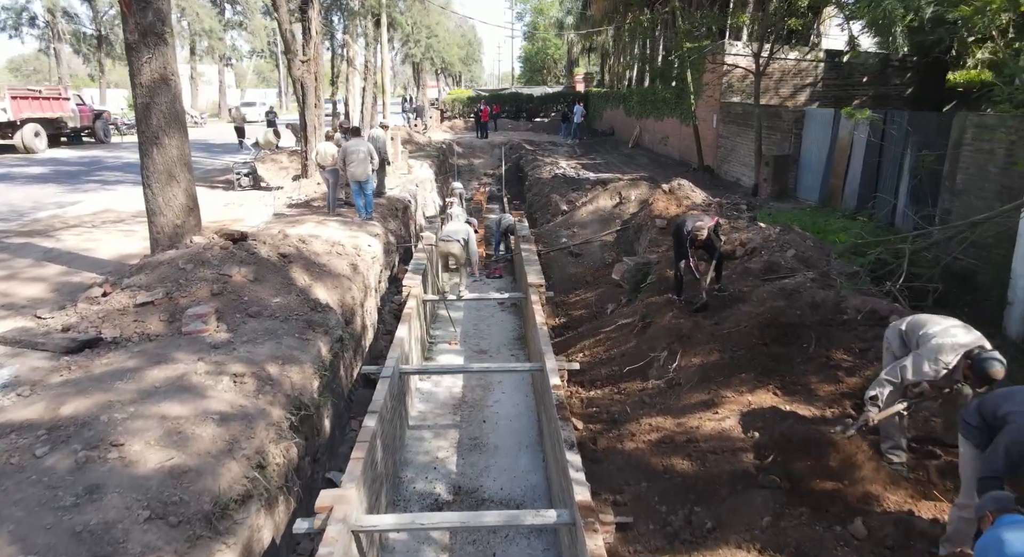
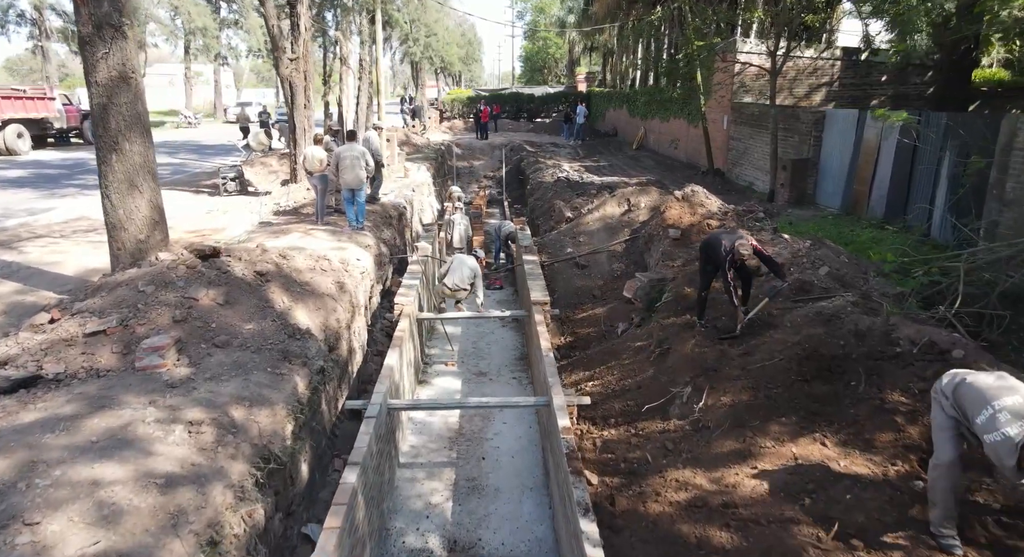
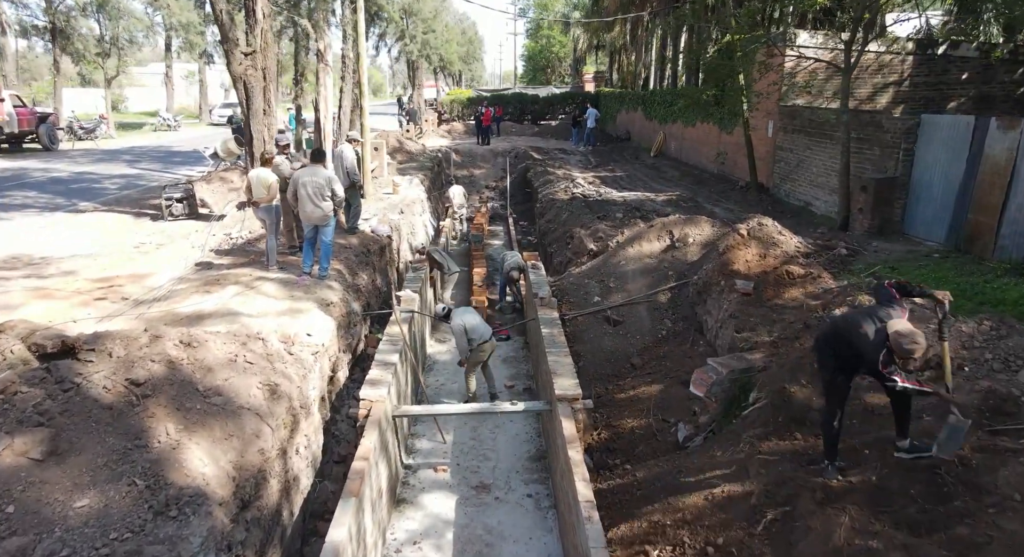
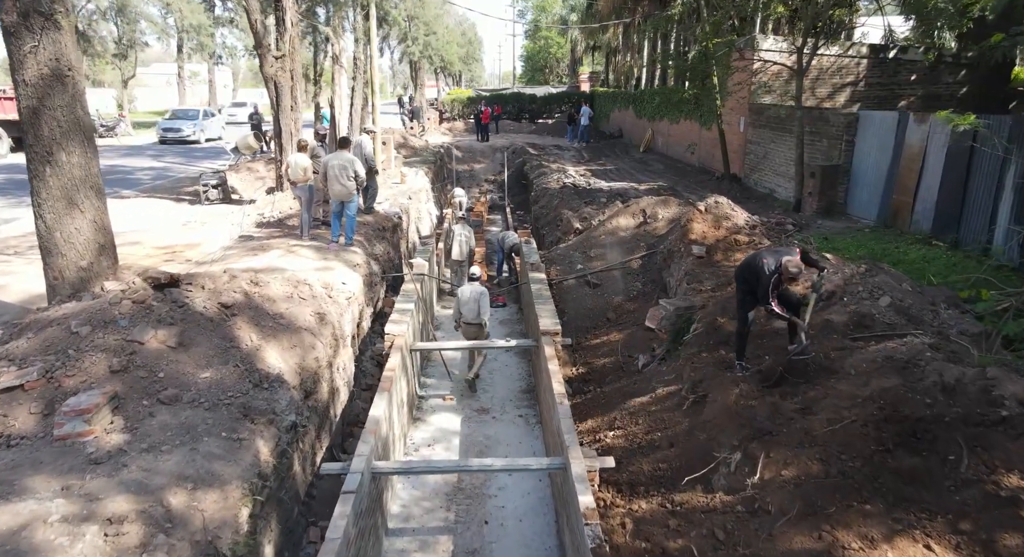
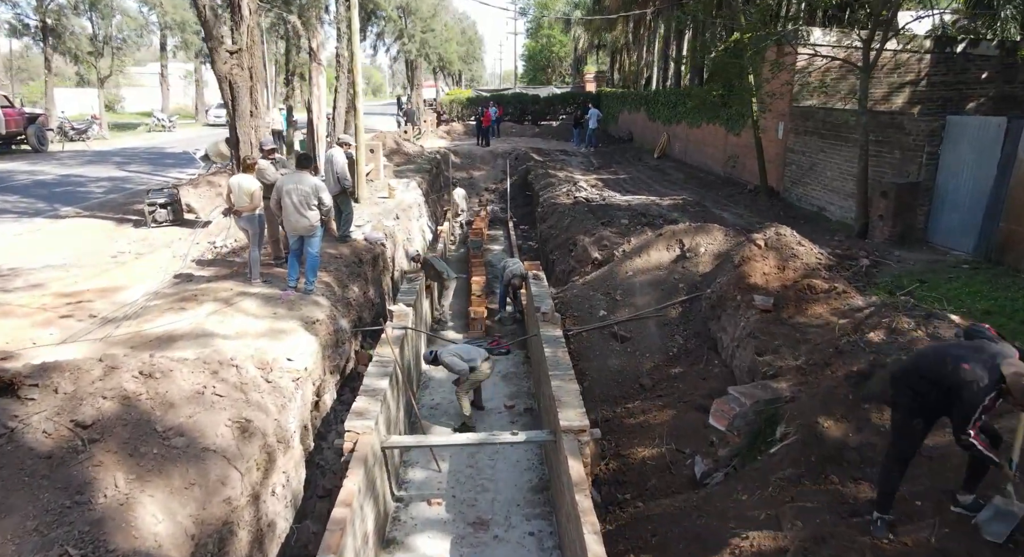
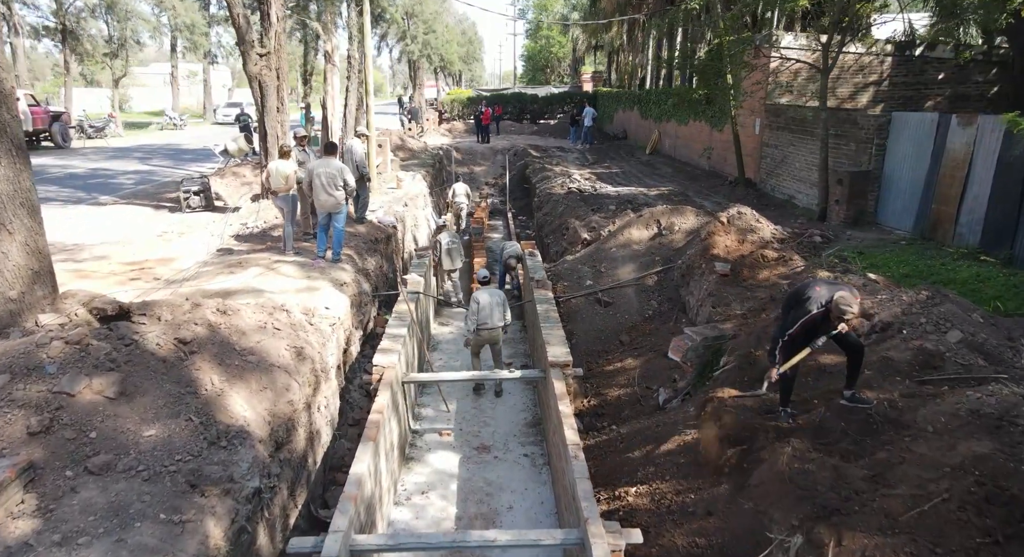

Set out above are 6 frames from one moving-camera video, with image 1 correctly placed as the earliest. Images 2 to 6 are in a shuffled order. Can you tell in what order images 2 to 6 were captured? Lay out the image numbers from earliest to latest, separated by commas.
2, 4, 6, 3, 5
